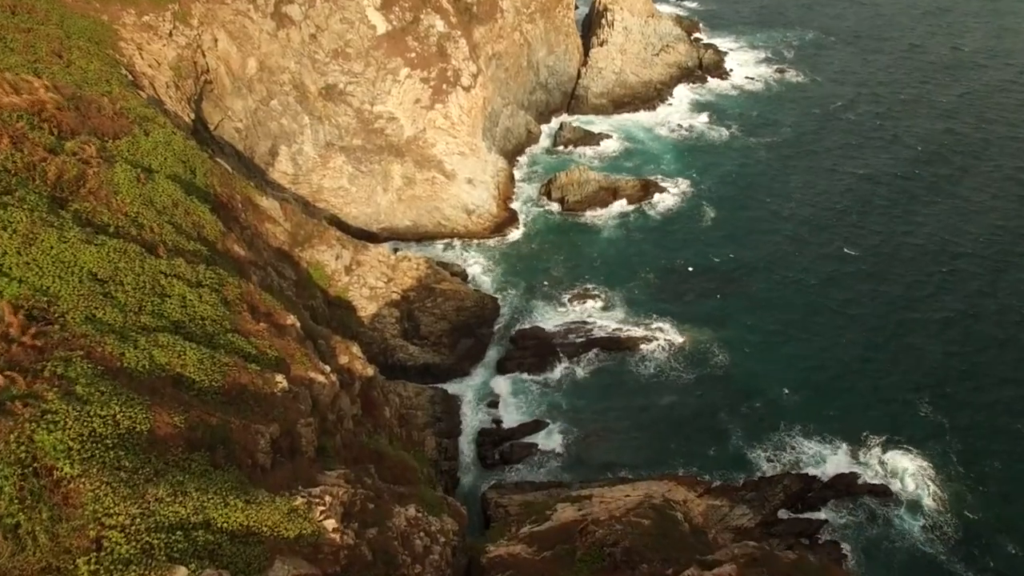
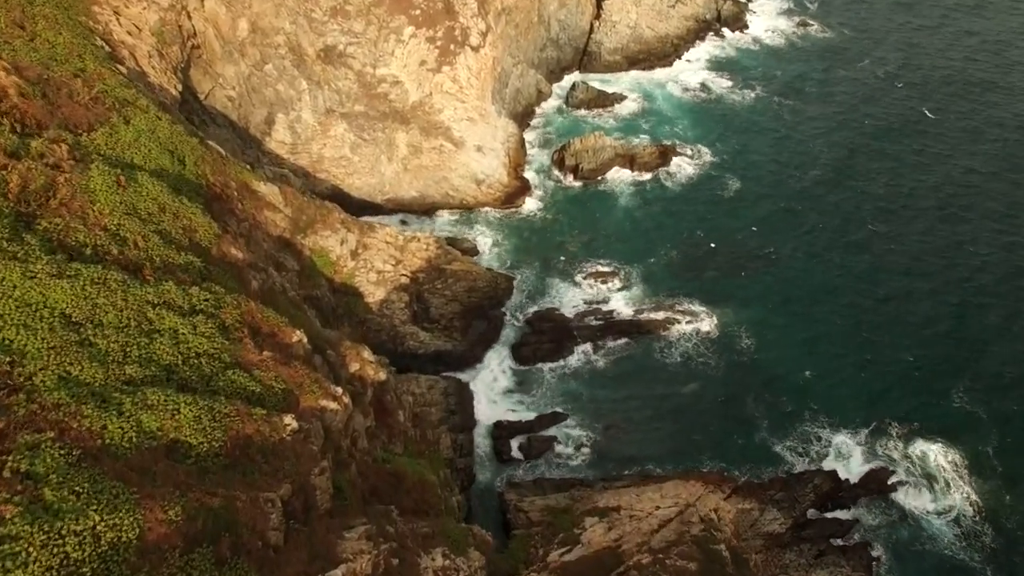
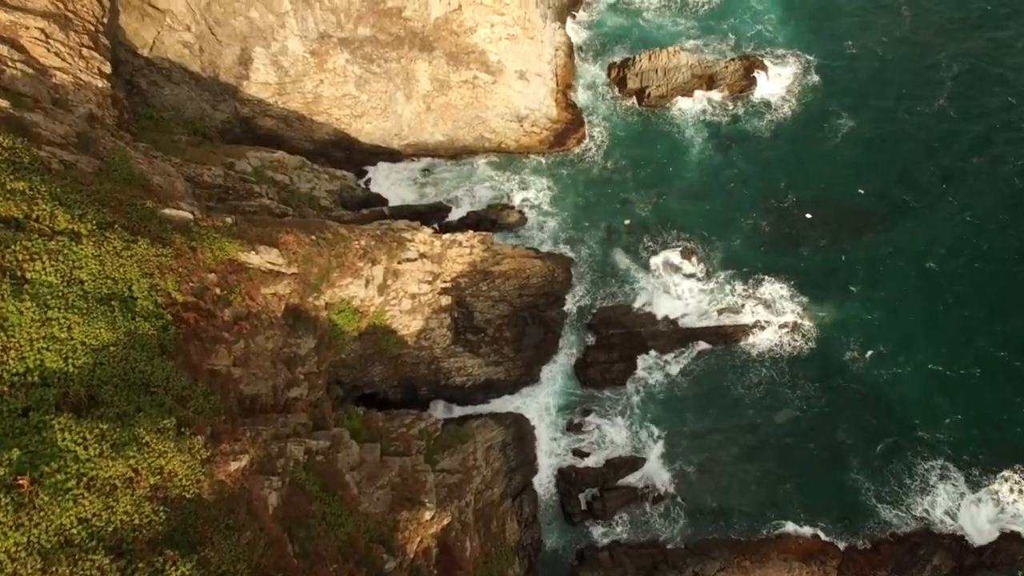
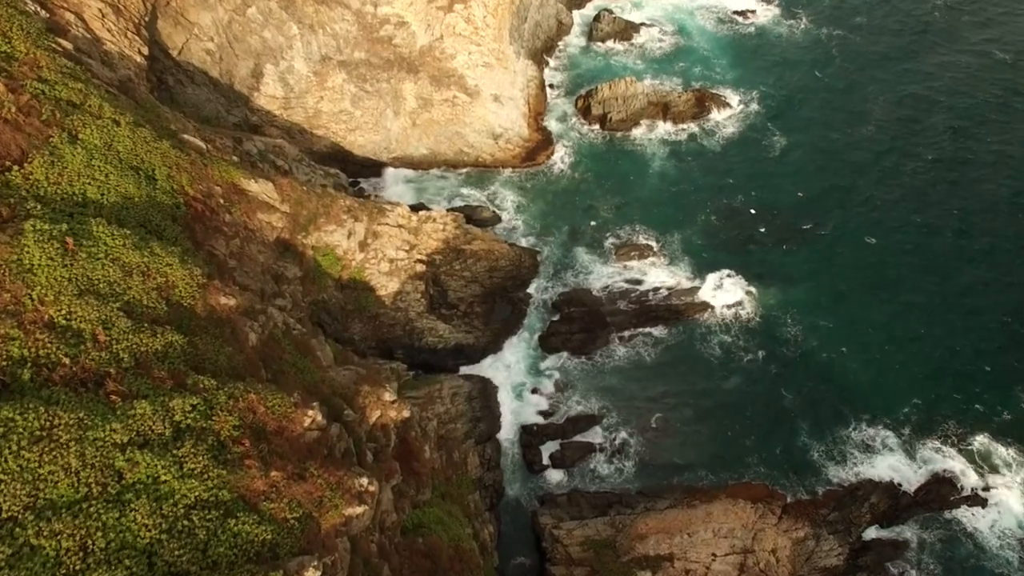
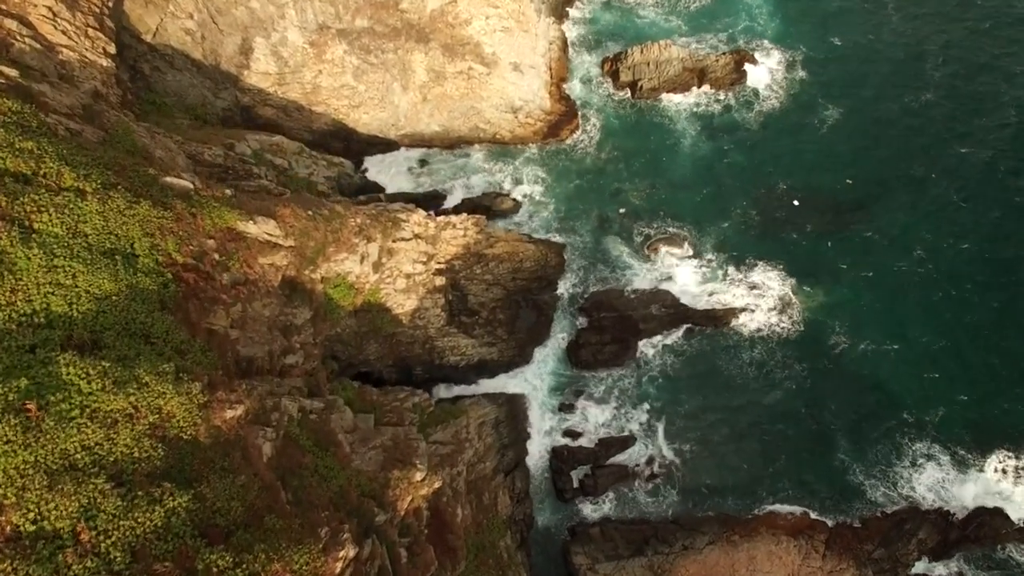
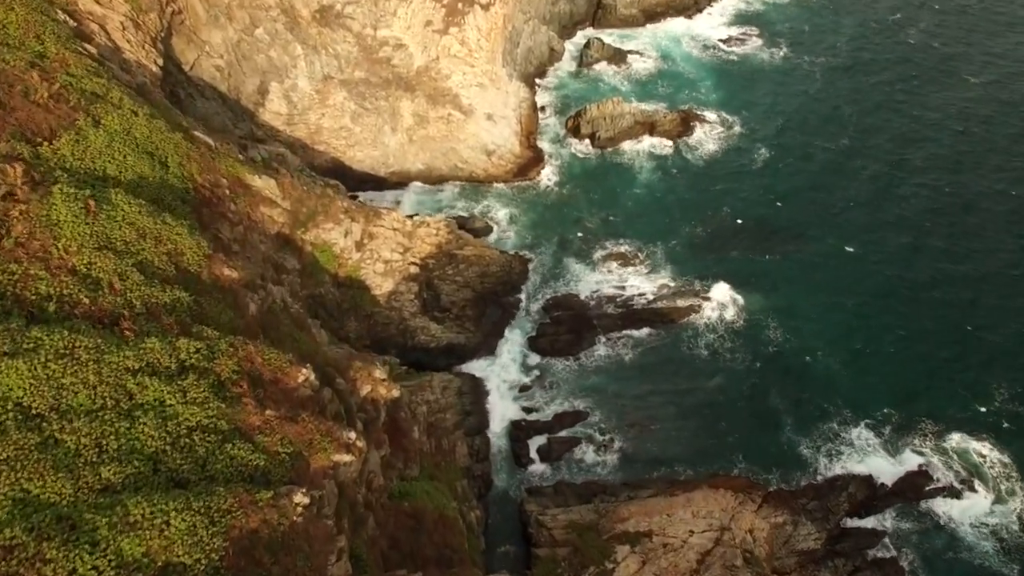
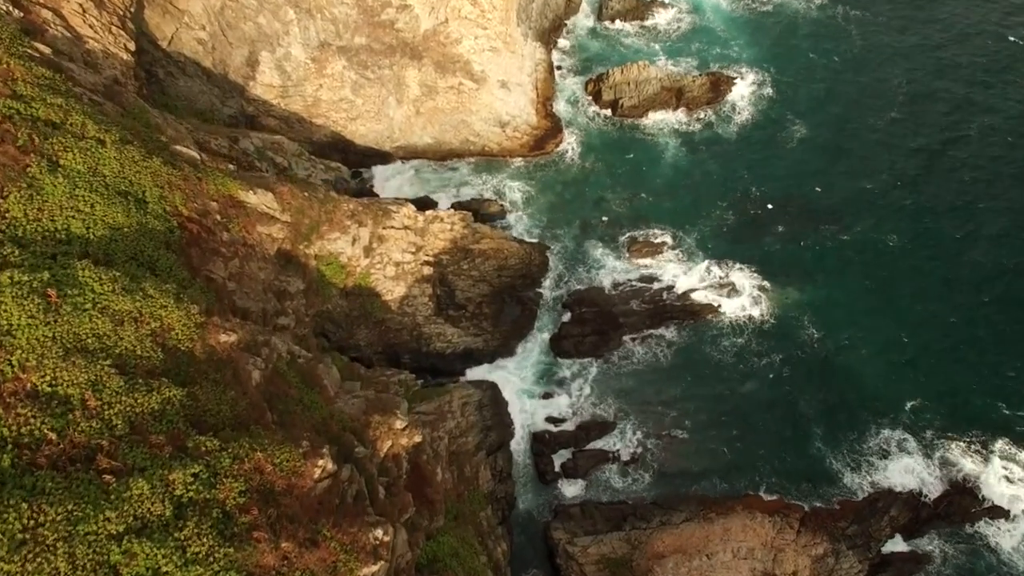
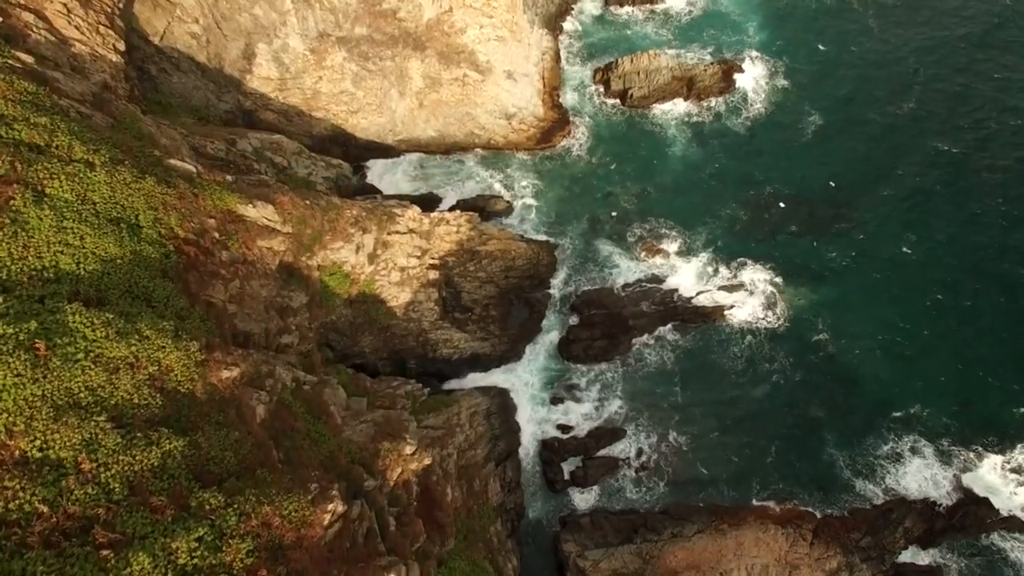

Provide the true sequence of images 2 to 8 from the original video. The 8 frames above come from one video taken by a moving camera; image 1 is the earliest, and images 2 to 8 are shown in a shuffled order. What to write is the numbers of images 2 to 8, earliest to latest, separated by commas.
2, 6, 4, 7, 8, 5, 3
